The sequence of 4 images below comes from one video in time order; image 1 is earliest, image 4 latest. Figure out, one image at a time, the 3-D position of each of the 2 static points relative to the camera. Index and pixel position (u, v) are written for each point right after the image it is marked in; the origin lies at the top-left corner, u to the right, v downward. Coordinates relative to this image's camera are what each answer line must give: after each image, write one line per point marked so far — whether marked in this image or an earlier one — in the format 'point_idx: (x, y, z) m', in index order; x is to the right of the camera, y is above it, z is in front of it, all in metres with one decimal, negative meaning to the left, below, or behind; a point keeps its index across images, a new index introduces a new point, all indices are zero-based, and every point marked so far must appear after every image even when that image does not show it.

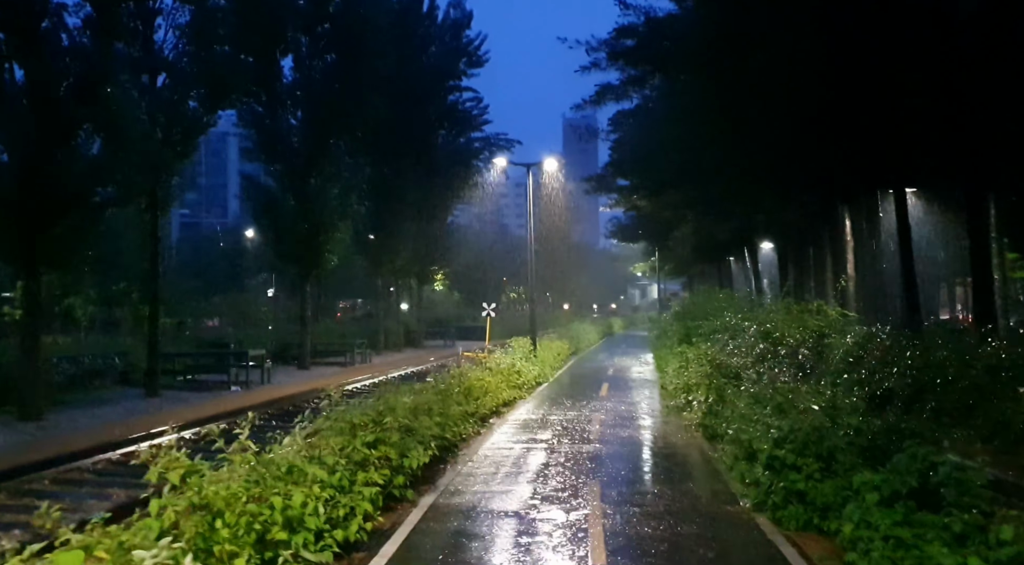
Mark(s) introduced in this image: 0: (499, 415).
0: (-0.3, -2.7, +19.8) m
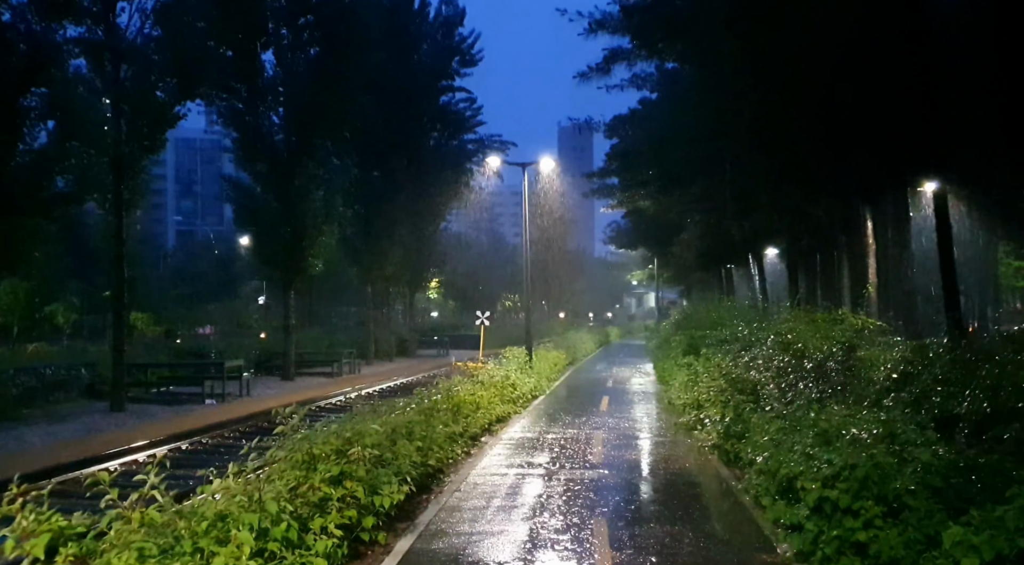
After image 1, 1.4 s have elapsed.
0: (-0.4, -2.8, +18.1) m
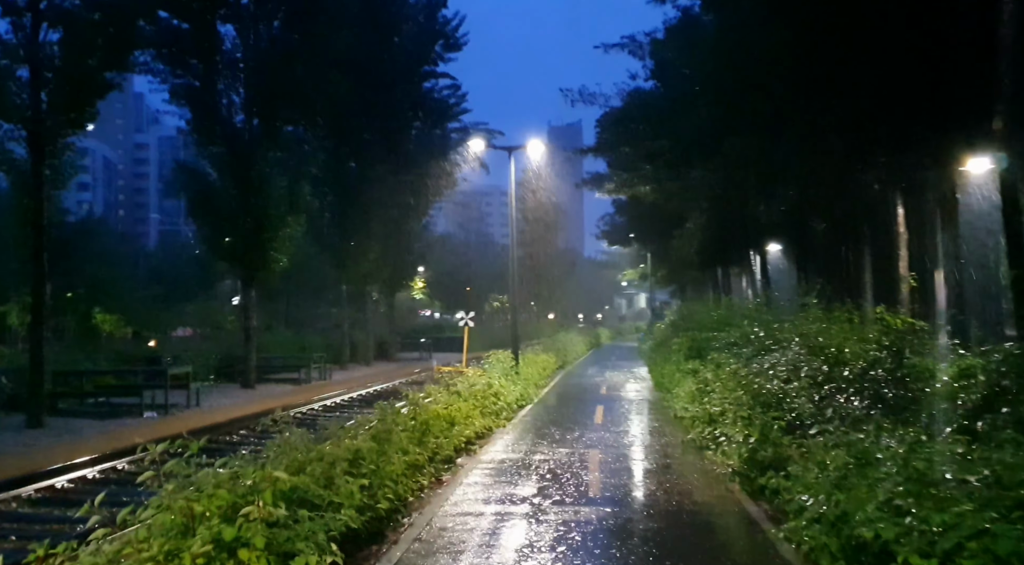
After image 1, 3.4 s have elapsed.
0: (-0.7, -2.7, +15.4) m
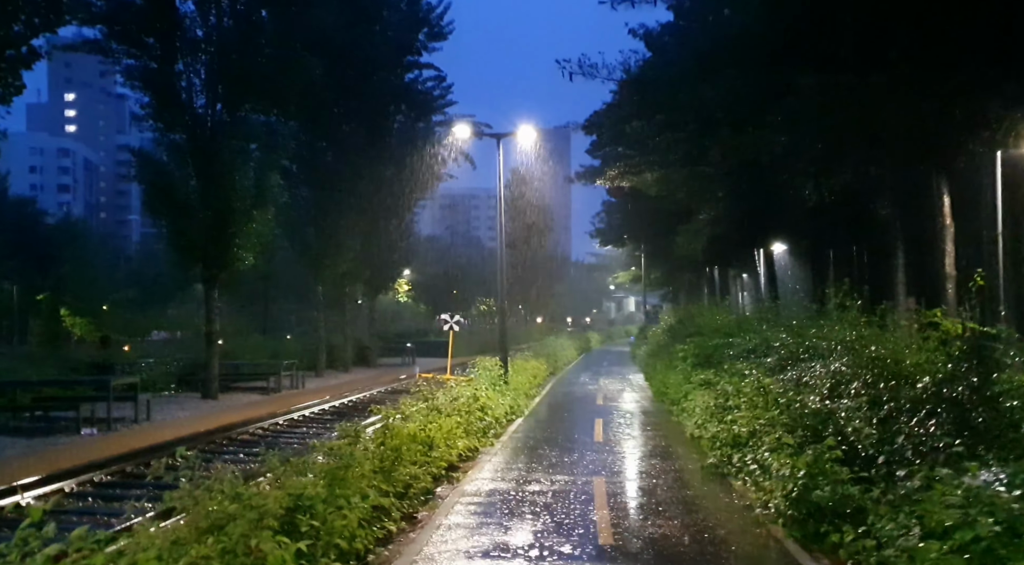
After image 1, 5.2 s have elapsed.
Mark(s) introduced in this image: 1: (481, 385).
0: (-0.8, -2.6, +13.0) m
1: (-0.6, -2.0, +19.6) m
